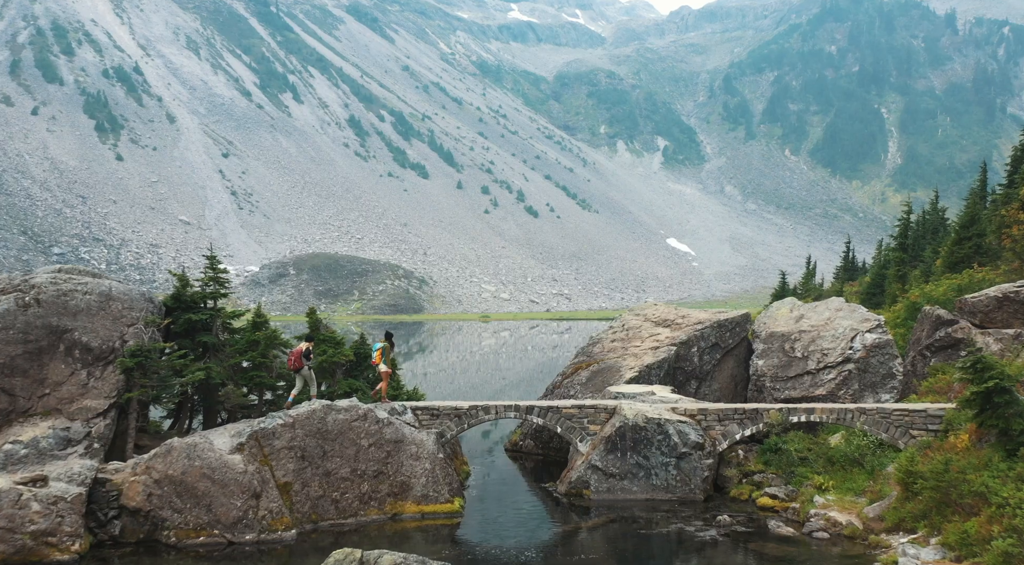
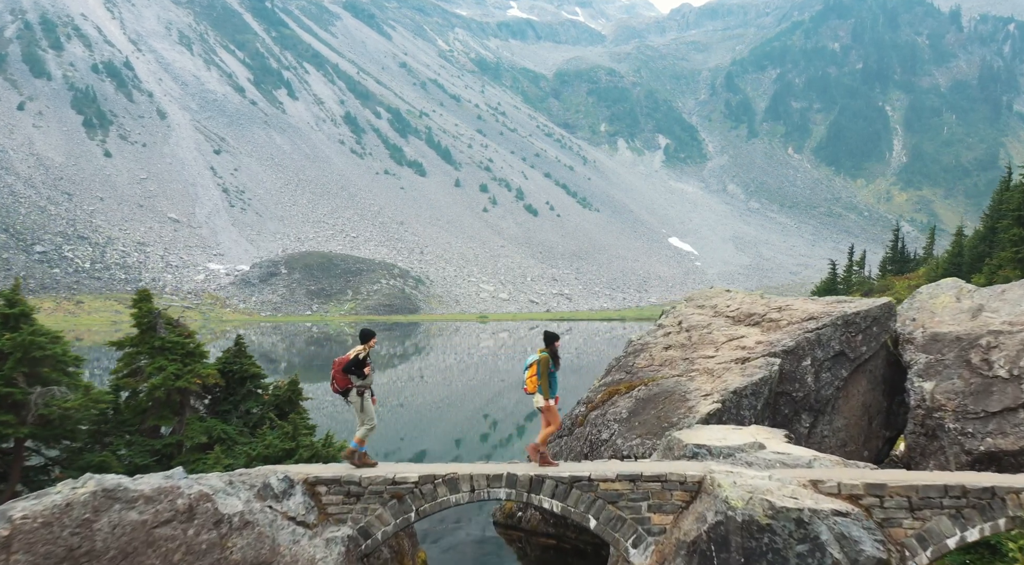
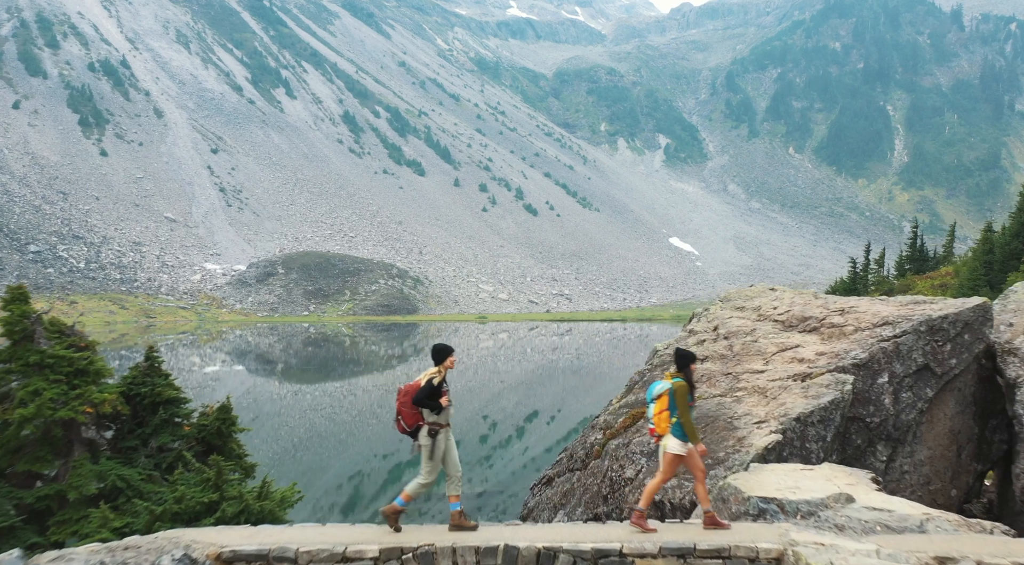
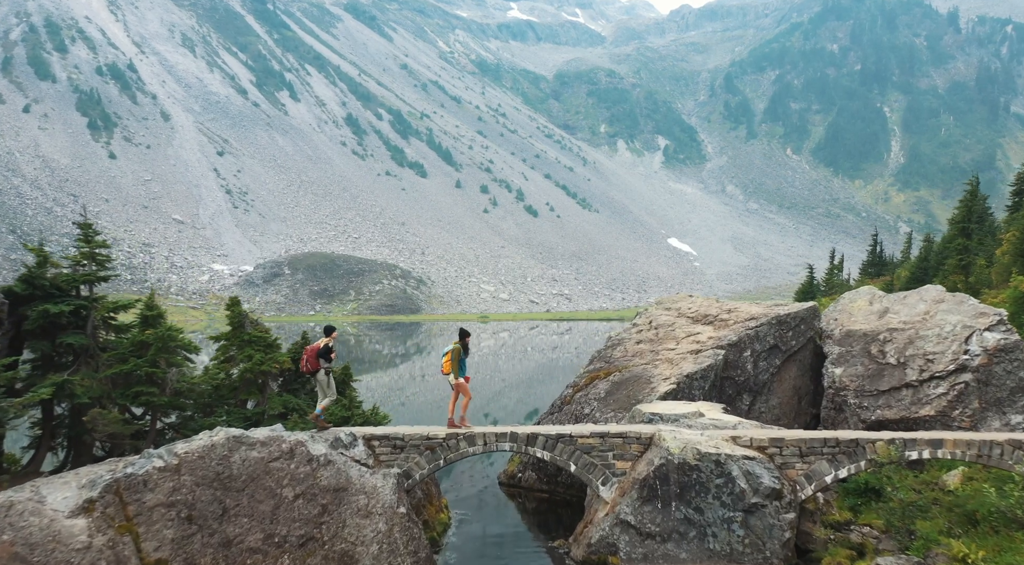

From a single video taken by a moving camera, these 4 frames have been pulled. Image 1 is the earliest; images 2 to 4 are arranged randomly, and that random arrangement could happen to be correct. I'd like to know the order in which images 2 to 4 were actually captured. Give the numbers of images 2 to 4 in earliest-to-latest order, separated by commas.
4, 2, 3
